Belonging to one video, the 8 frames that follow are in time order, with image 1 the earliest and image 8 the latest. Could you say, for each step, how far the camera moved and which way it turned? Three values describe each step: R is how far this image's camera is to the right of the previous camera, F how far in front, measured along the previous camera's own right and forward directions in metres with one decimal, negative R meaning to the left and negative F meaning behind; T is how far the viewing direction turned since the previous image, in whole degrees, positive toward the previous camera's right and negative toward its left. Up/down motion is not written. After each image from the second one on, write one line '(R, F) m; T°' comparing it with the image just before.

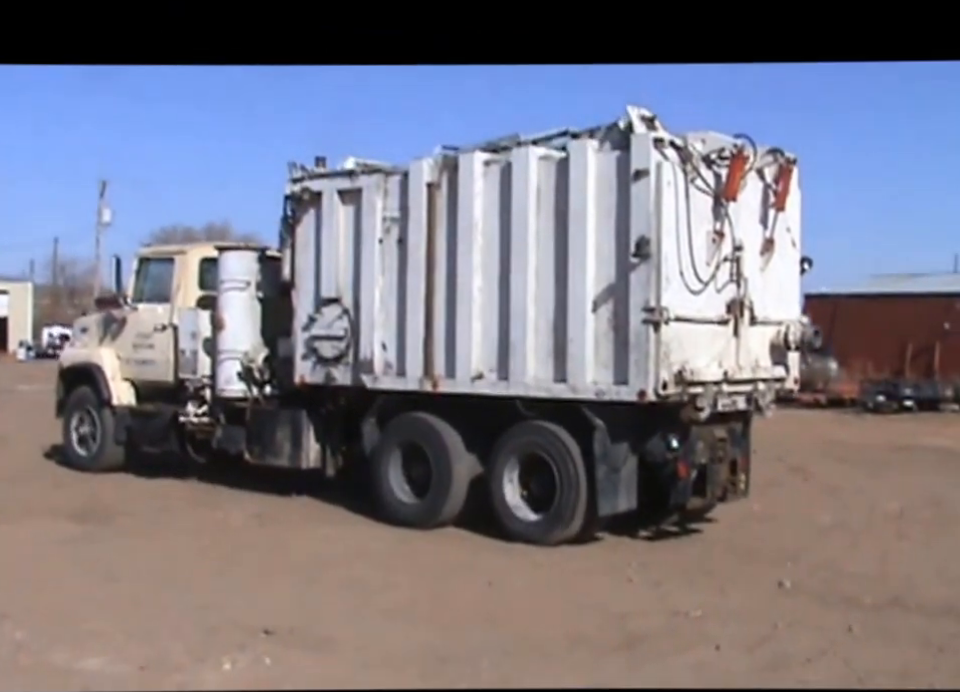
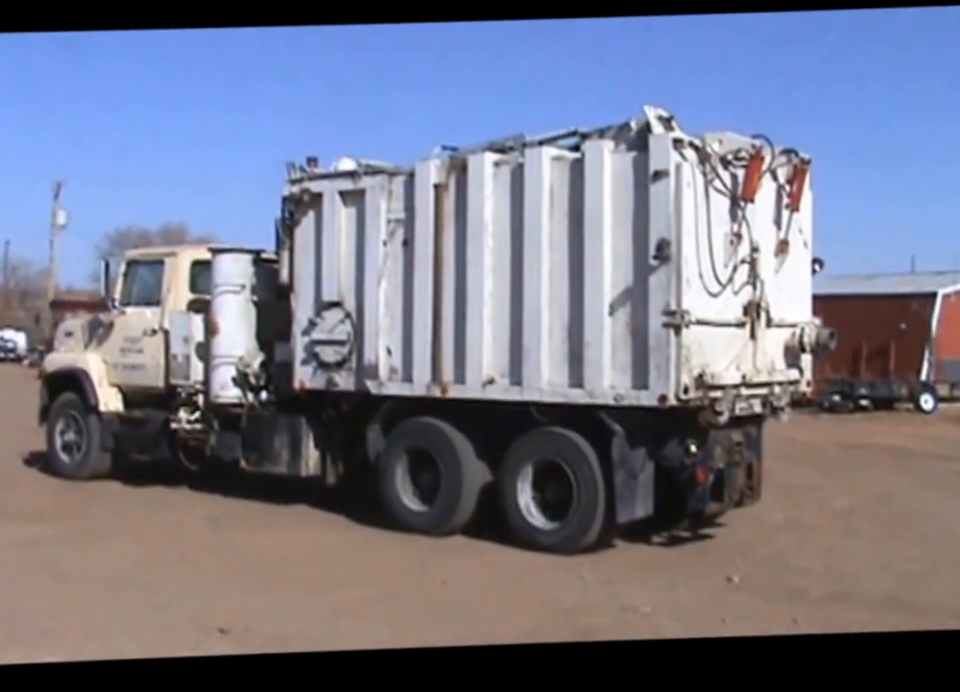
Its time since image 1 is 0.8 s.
(-0.4, +0.2) m; +2°
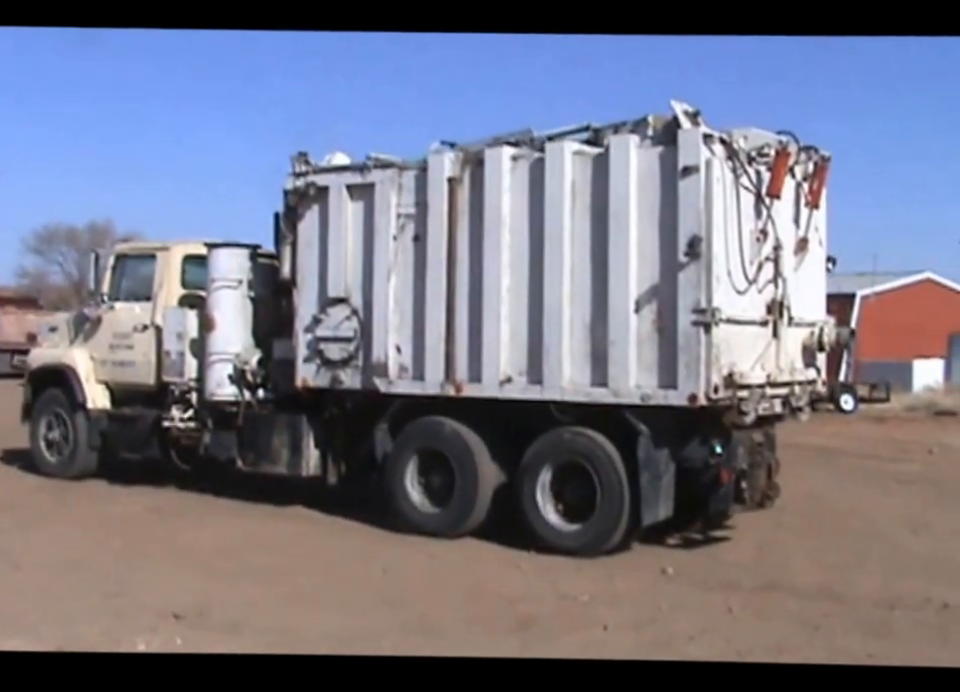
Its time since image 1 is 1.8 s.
(-0.6, +0.2) m; +3°
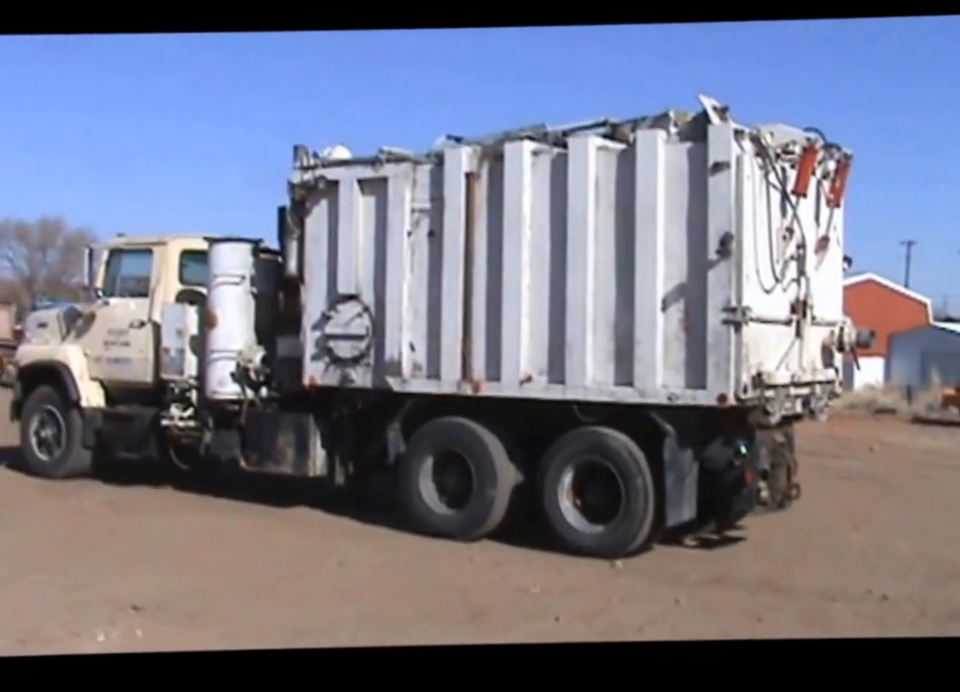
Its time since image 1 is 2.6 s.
(-0.5, +0.2) m; +2°
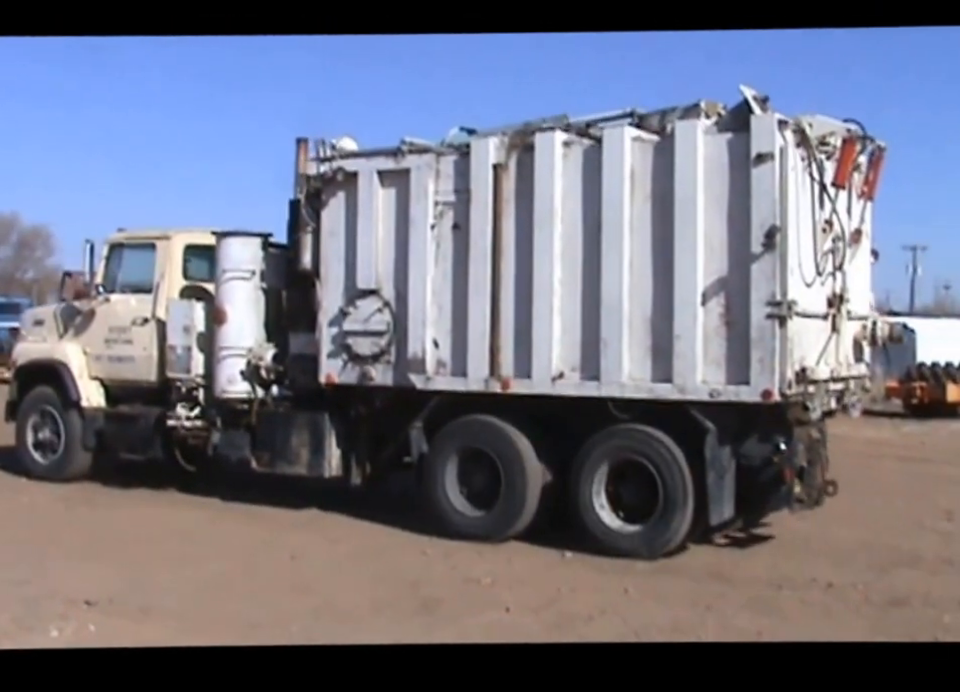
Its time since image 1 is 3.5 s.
(-0.6, +0.3) m; +2°
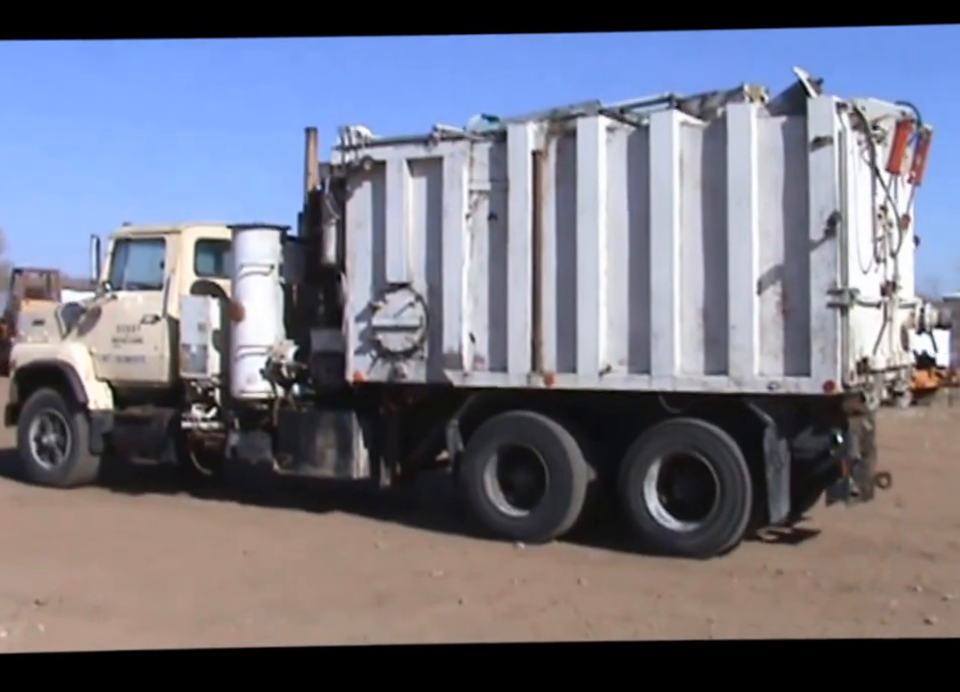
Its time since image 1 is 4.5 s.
(-0.7, +0.3) m; +2°
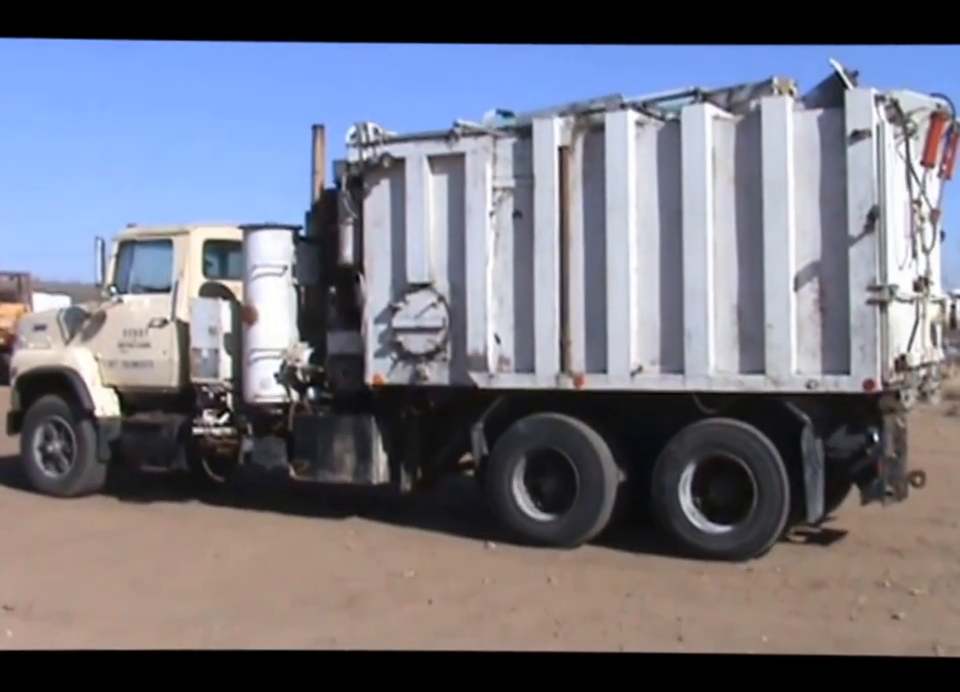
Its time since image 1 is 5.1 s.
(-0.4, +0.2) m; +1°
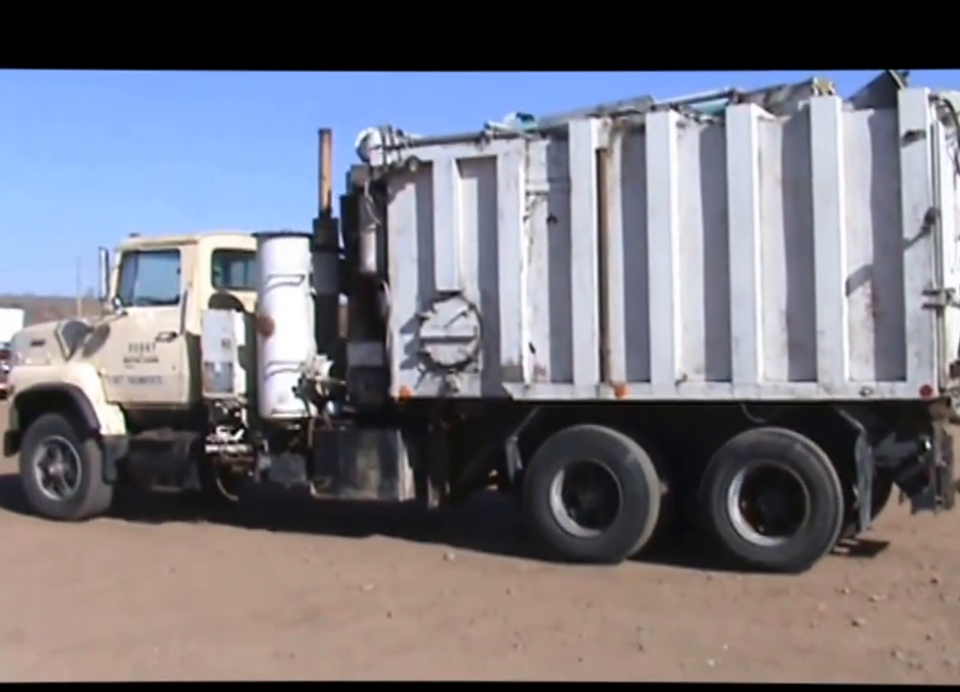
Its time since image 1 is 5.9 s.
(-0.6, +0.3) m; +2°
